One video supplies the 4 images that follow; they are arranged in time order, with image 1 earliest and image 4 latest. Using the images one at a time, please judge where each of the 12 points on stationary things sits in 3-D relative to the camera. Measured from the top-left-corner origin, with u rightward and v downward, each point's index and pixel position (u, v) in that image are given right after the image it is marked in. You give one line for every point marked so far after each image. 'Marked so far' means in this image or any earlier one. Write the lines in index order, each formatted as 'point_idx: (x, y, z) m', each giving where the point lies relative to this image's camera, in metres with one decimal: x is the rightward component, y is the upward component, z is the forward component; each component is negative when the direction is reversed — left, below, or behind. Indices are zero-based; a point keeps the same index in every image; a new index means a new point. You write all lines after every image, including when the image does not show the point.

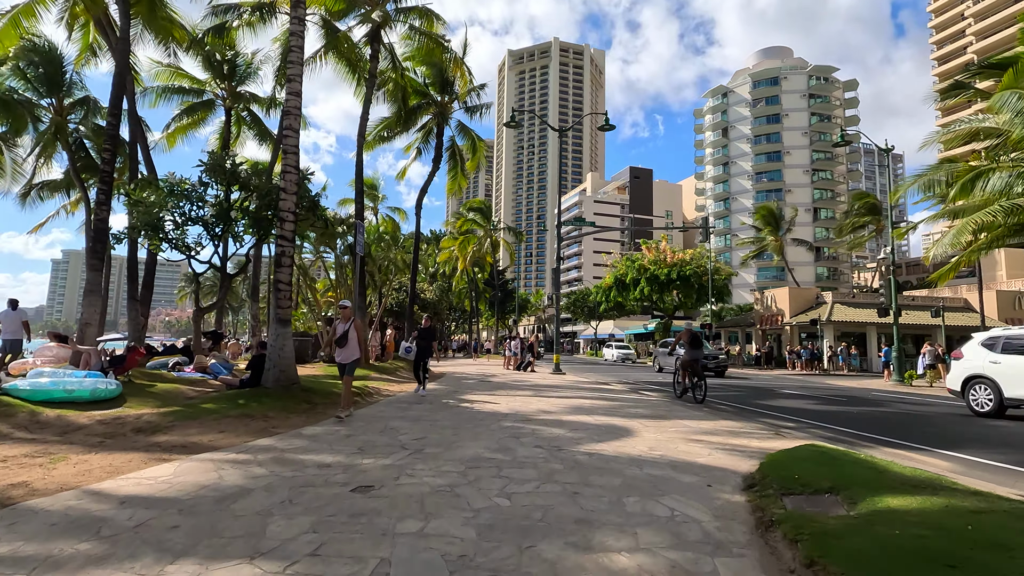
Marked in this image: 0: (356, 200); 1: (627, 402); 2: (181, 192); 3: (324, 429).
0: (-5.1, +2.9, +17.8) m
1: (+2.2, -2.2, +10.5) m
2: (-6.8, +2.0, +11.1) m
3: (-2.4, -1.8, +6.7) m
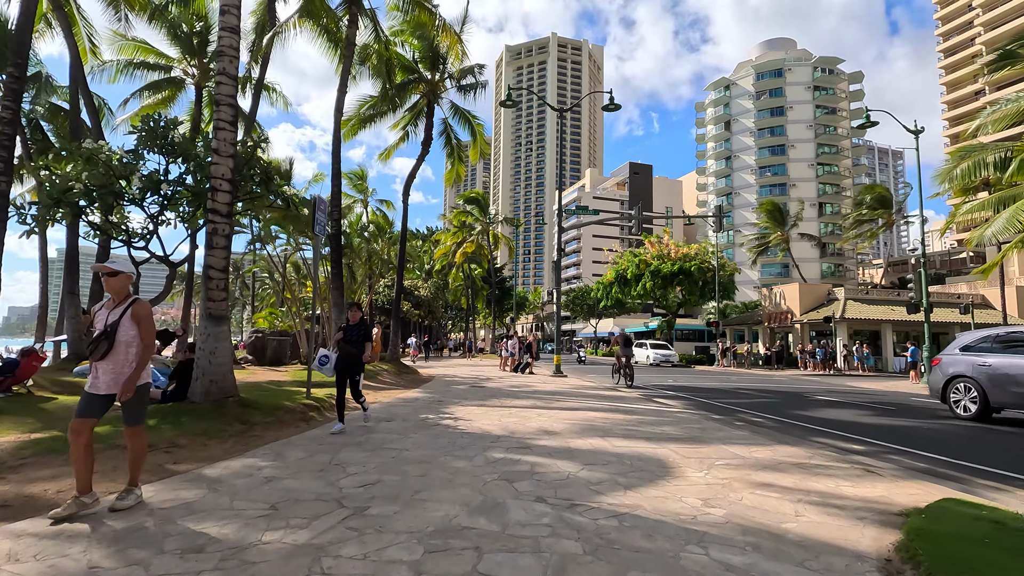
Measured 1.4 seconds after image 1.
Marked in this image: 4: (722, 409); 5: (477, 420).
0: (-5.3, +3.1, +15.9) m
1: (+2.1, -2.1, +8.6) m
2: (-6.9, +2.2, +9.2) m
3: (-2.4, -1.6, +4.8) m
4: (+4.4, -2.5, +11.3) m
5: (-0.5, -1.9, +7.7) m
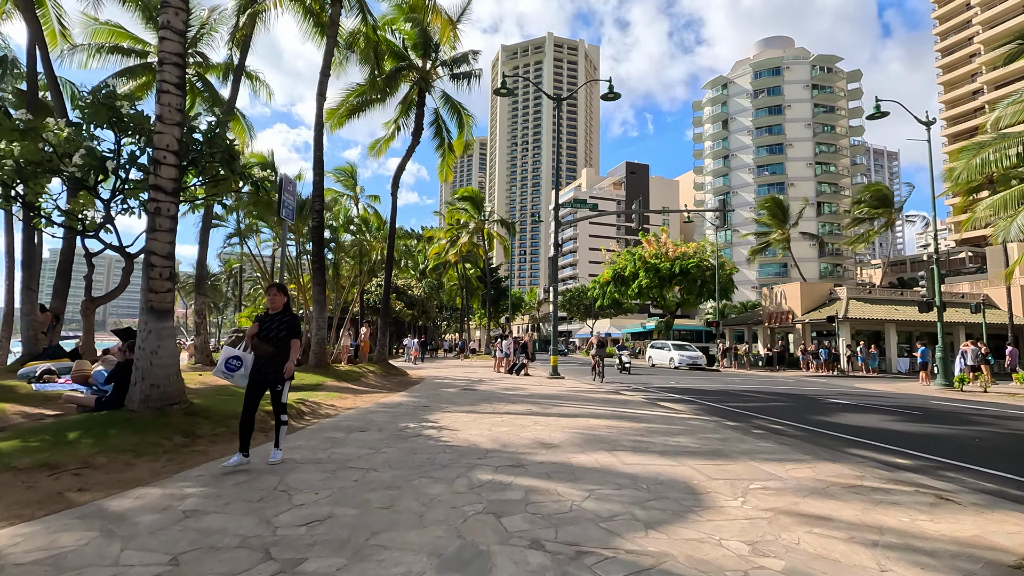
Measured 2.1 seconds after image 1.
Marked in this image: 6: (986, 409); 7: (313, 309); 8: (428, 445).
0: (-5.4, +3.2, +14.9) m
1: (+2.0, -1.9, +7.7) m
2: (-7.1, +2.3, +8.2) m
3: (-2.5, -1.5, +3.8) m
4: (+4.3, -2.4, +10.4) m
5: (-0.6, -1.8, +6.7) m
6: (+11.4, -2.9, +13.0) m
7: (-5.3, -0.6, +14.5) m
8: (-0.9, -1.7, +5.8) m
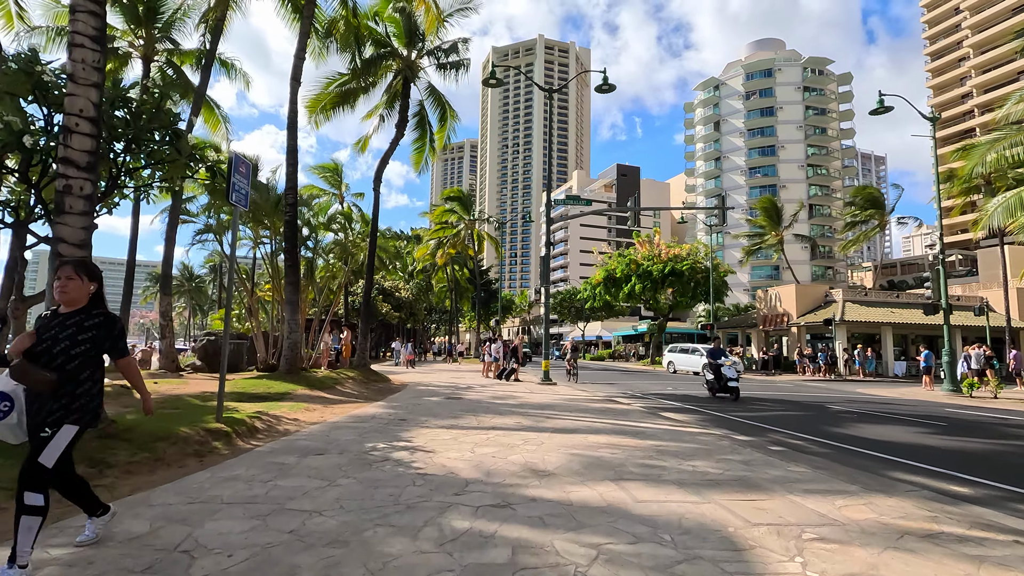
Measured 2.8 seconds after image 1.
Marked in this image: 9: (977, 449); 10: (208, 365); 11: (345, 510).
0: (-5.7, +3.2, +13.8) m
1: (+1.8, -1.9, +6.7) m
2: (-7.2, +2.3, +7.1) m
3: (-2.6, -1.4, +2.8) m
4: (+4.1, -2.4, +9.4) m
5: (-0.7, -1.7, +5.7) m
6: (+11.2, -2.9, +12.2) m
7: (-5.6, -0.6, +13.4) m
8: (-1.0, -1.6, +4.8) m
9: (+6.7, -2.3, +7.8) m
10: (-9.7, -2.5, +17.2) m
11: (-1.2, -1.5, +3.7) m
